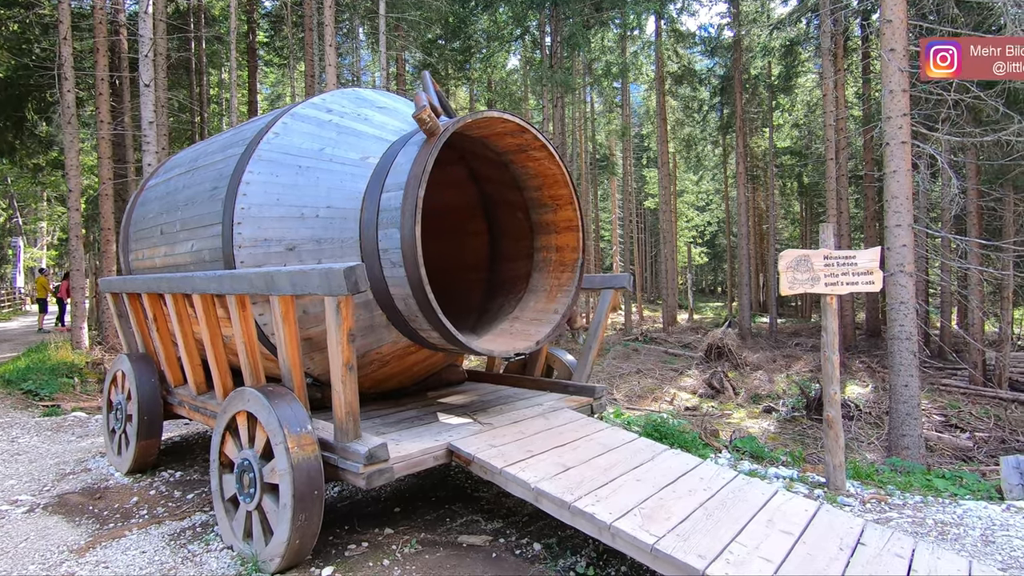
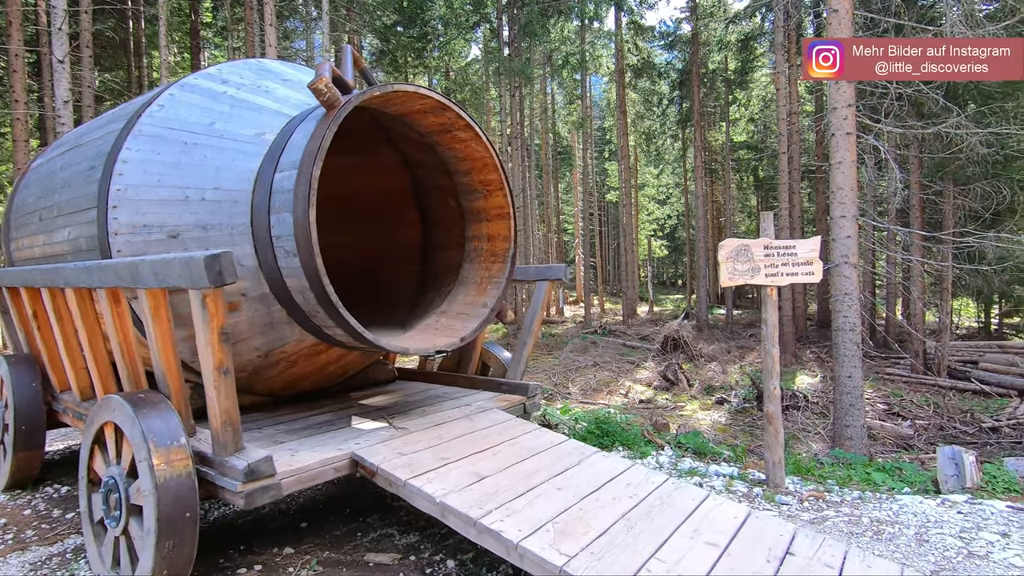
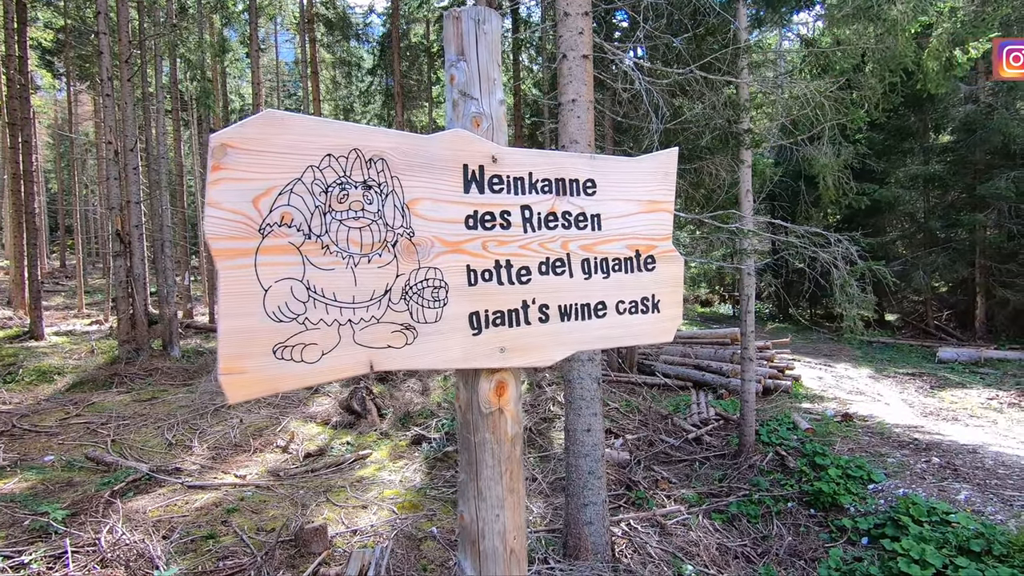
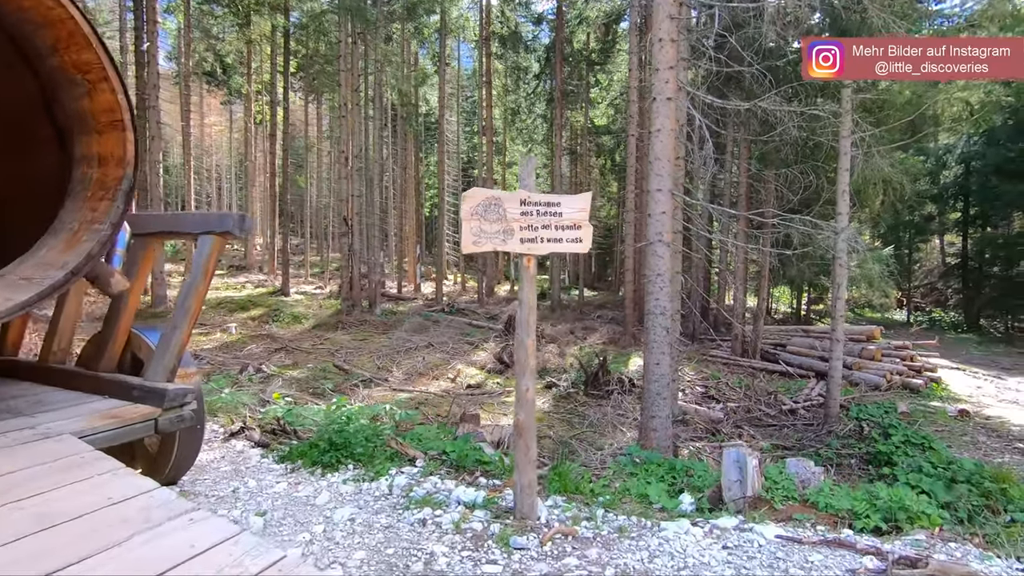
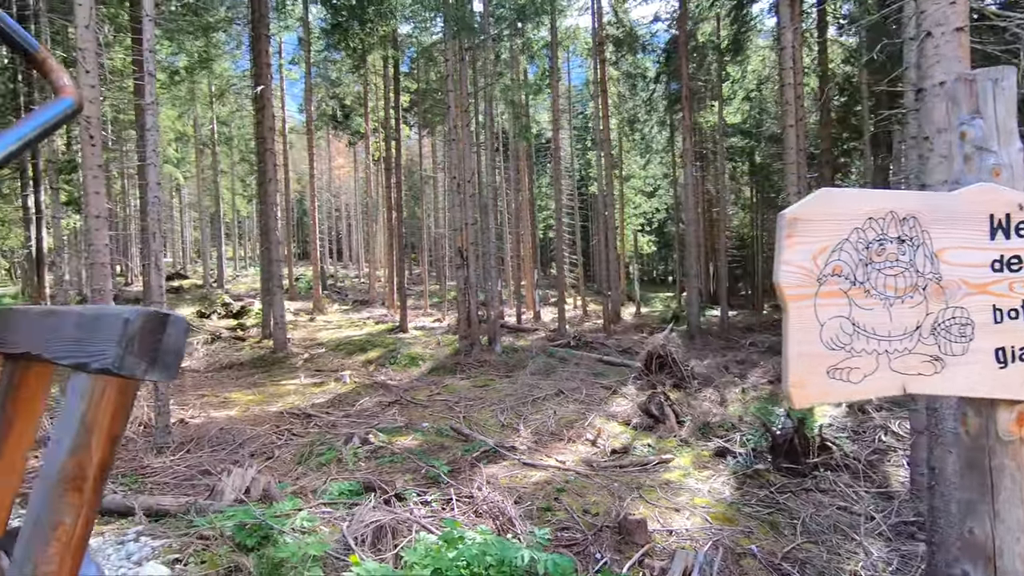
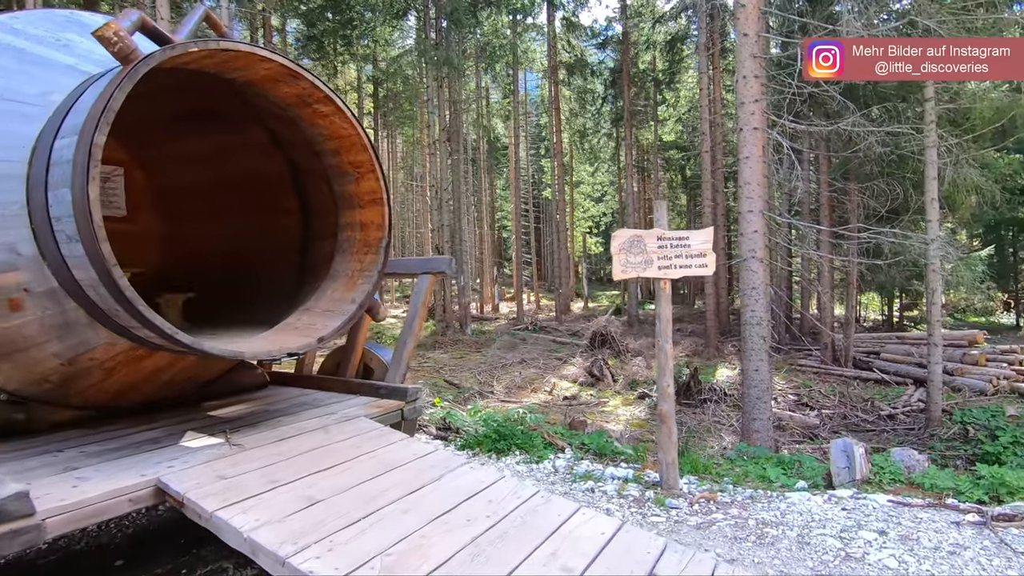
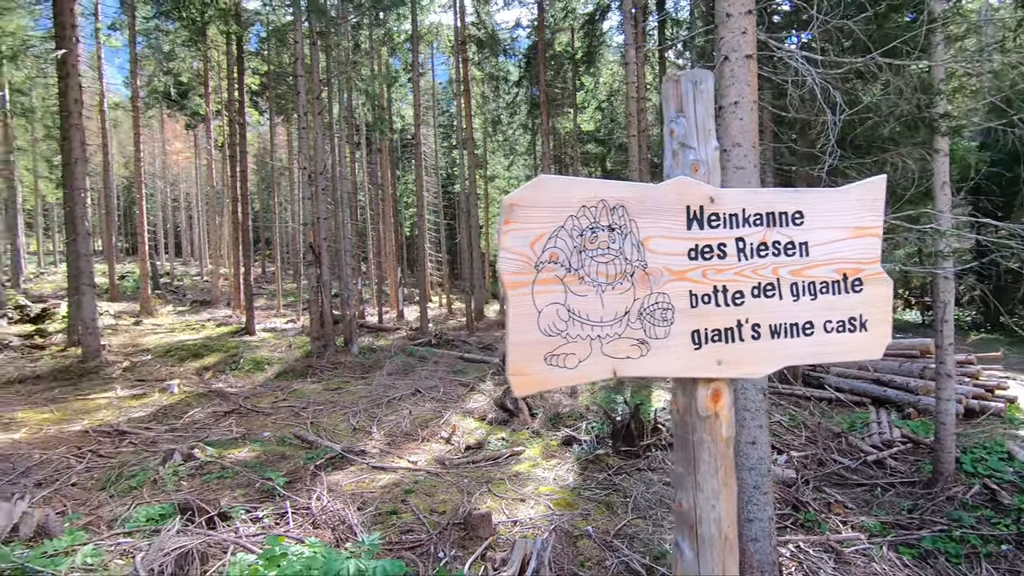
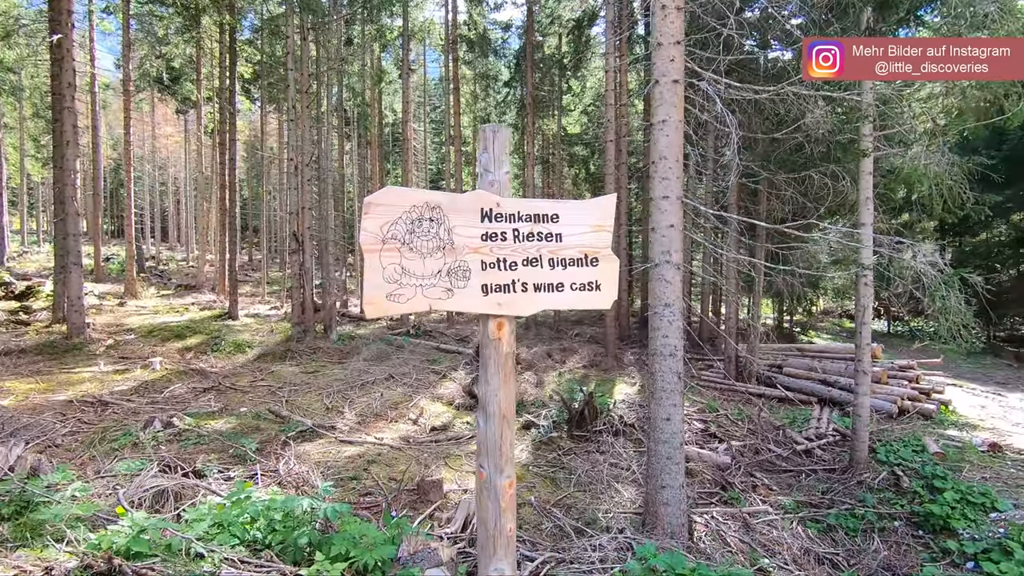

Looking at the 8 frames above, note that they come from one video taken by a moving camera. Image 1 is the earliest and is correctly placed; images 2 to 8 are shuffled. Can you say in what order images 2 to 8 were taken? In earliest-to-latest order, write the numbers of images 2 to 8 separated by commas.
2, 6, 4, 8, 3, 7, 5
